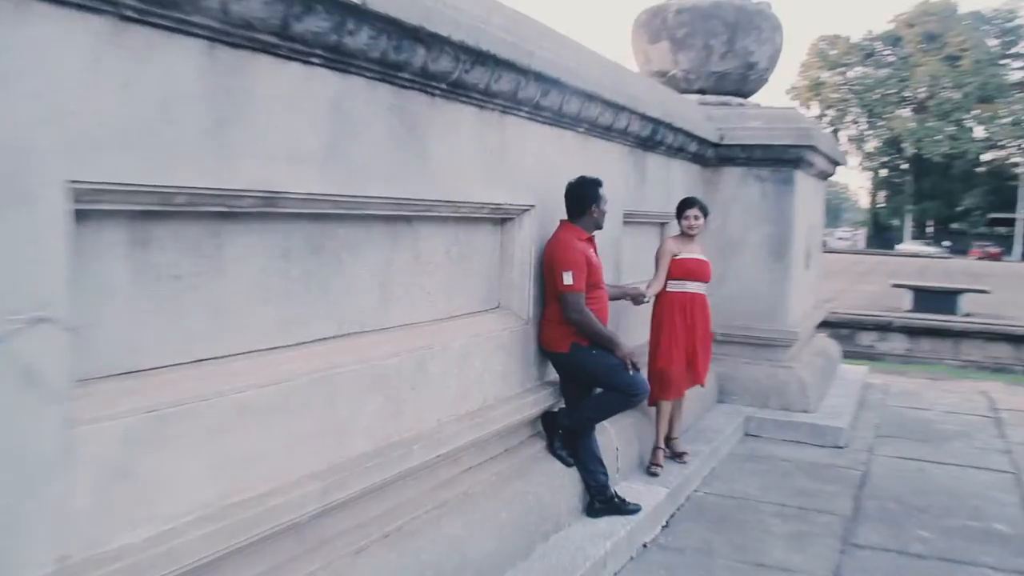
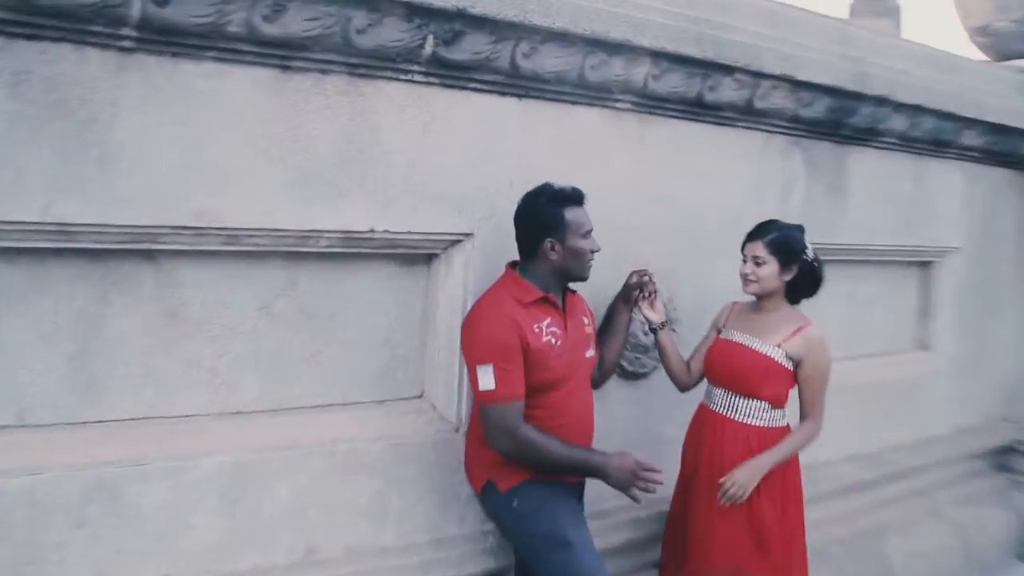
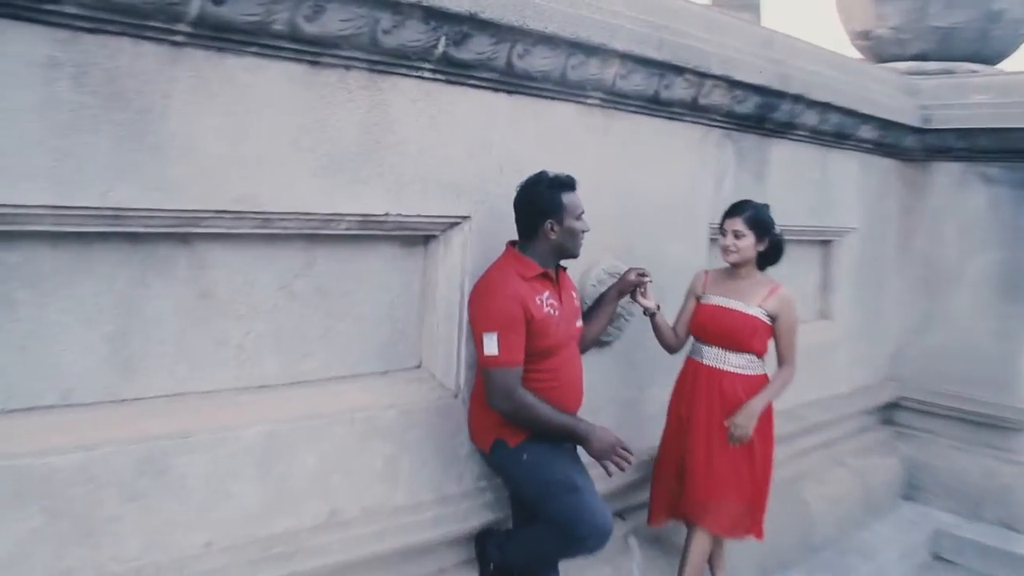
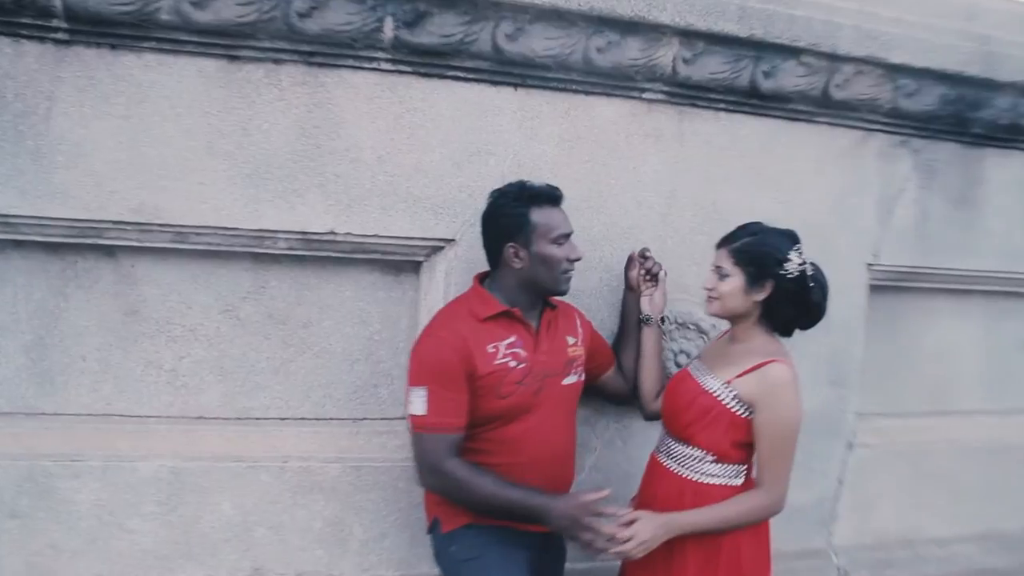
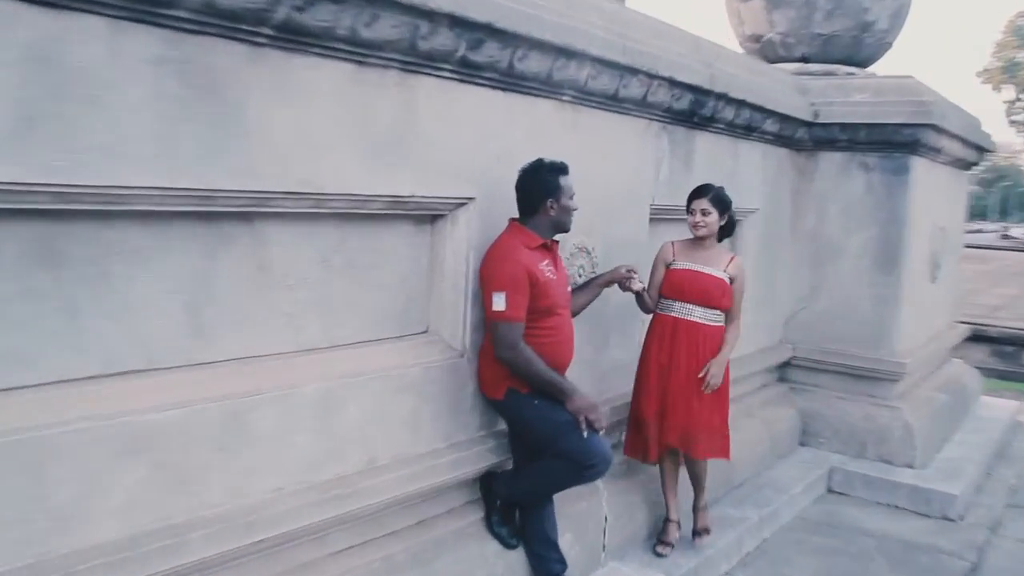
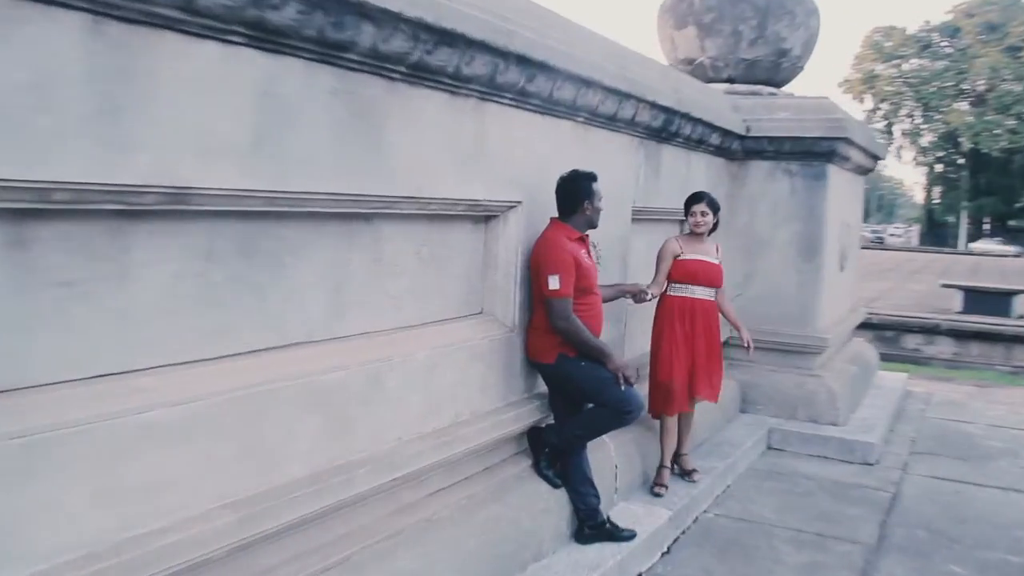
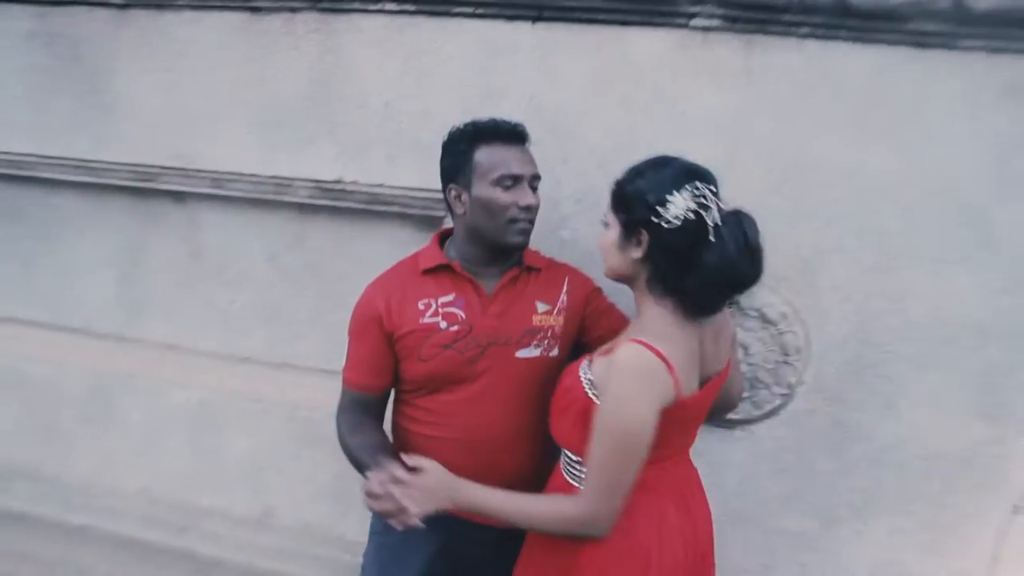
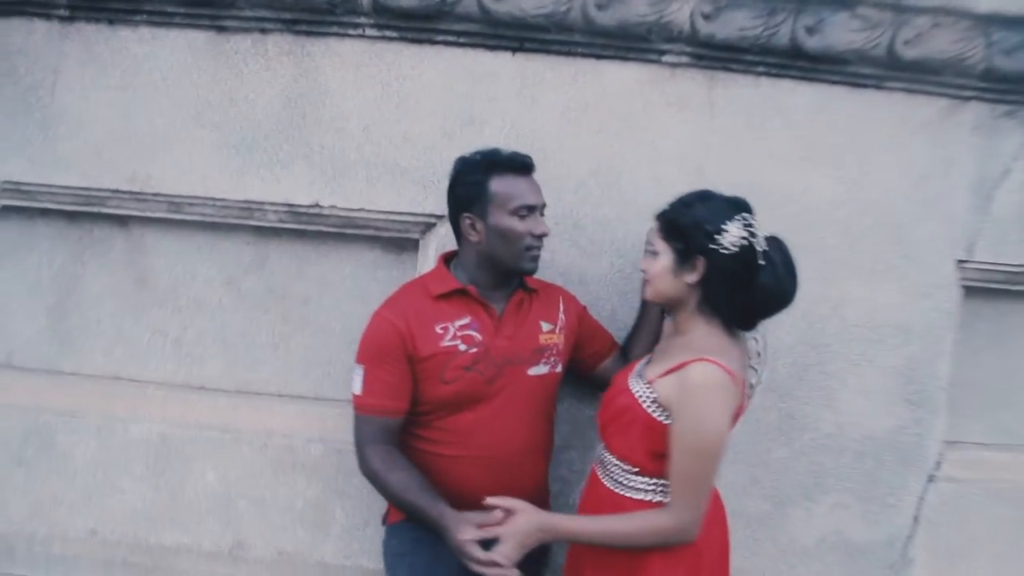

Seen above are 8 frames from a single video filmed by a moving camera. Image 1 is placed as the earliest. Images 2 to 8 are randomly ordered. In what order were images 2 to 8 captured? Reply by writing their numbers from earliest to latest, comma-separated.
6, 5, 3, 2, 4, 8, 7
